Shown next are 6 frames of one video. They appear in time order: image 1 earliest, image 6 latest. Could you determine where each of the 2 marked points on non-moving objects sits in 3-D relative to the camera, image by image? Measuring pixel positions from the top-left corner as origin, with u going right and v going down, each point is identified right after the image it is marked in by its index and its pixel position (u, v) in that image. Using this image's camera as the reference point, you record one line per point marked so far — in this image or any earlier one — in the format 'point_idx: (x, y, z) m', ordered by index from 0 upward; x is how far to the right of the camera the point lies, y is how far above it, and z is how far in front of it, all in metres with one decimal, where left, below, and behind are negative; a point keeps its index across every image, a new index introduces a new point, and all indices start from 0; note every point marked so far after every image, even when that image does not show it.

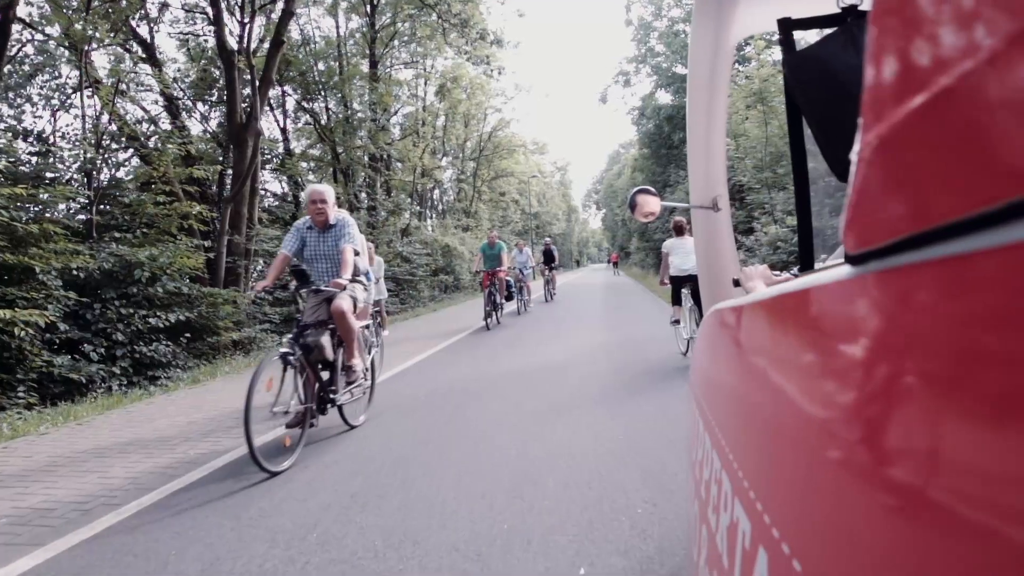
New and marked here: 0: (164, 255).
0: (-6.2, +0.6, +12.8) m
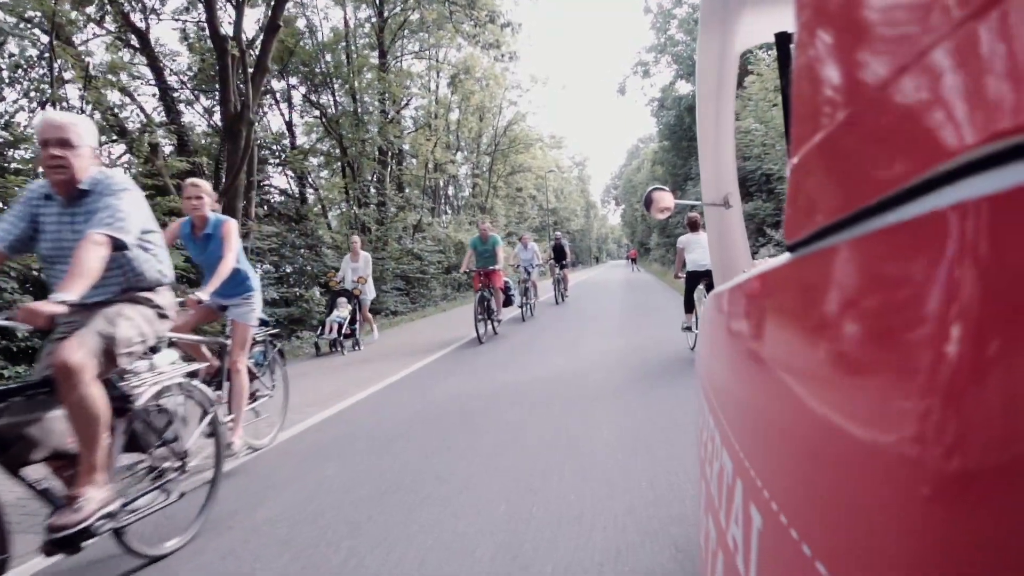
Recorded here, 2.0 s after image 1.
0: (-6.1, +0.6, +11.8) m
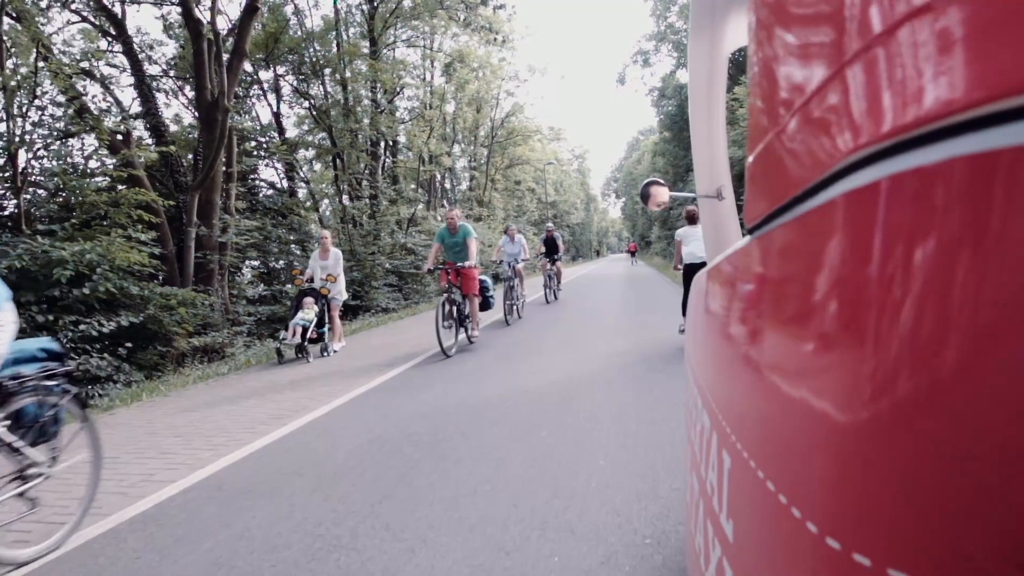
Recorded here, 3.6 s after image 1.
0: (-6.2, +0.6, +10.9) m
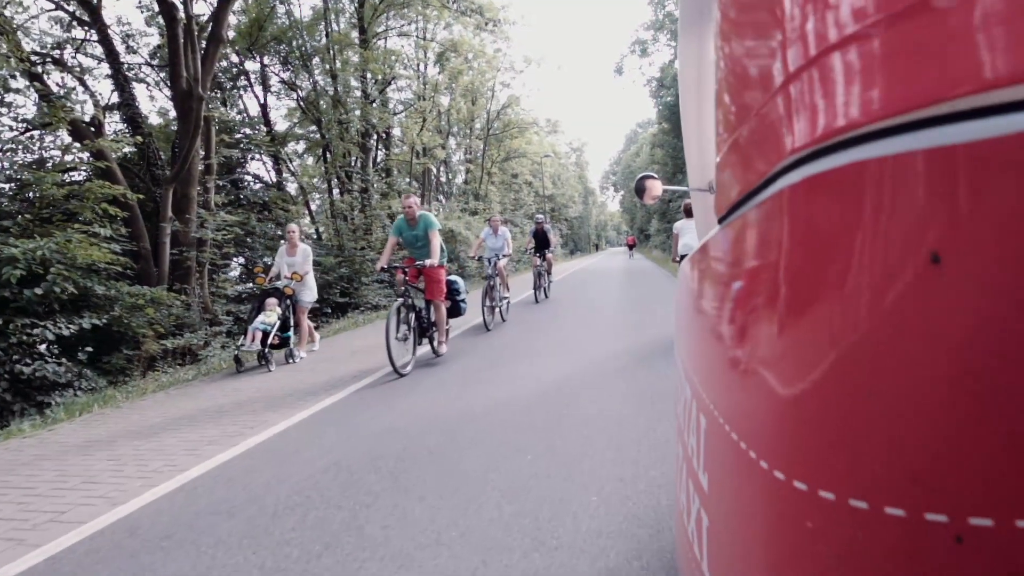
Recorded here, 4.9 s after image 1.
0: (-6.4, +0.6, +10.1) m
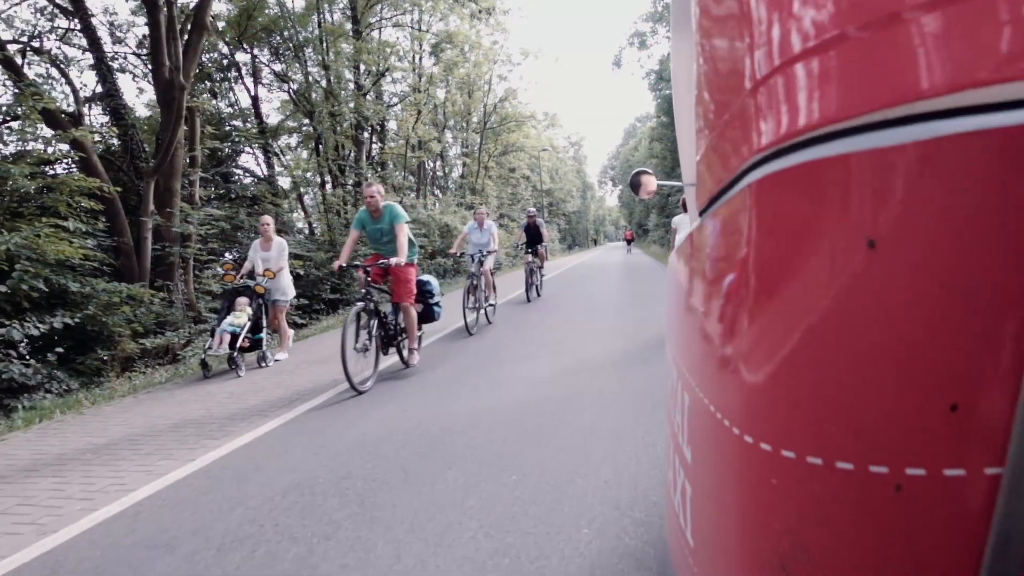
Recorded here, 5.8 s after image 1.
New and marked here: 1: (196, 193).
0: (-6.5, +0.6, +9.6) m
1: (-7.1, +2.1, +16.4) m
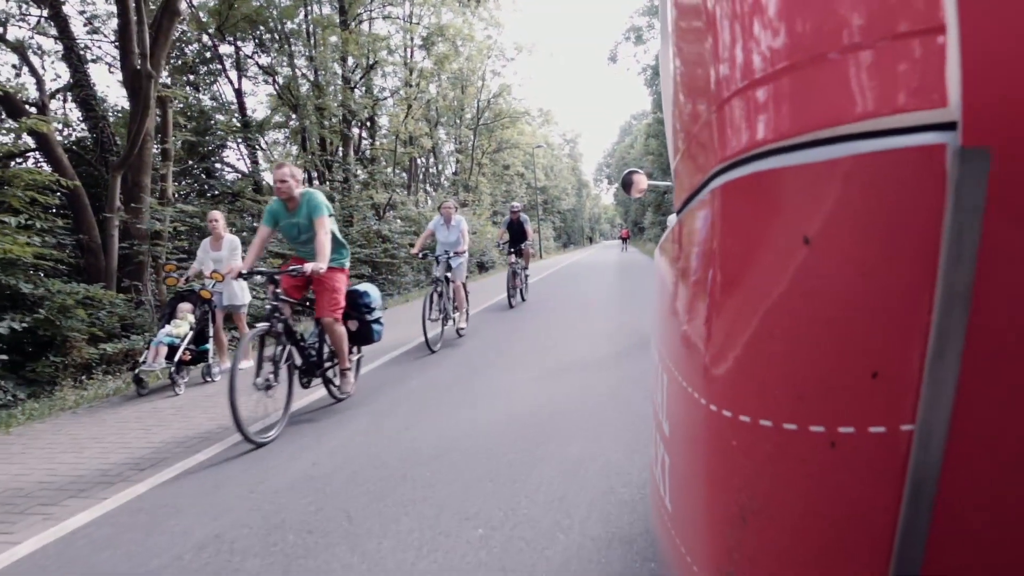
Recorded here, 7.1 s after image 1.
0: (-6.7, +0.6, +8.8) m
1: (-7.3, +2.1, +15.6) m
